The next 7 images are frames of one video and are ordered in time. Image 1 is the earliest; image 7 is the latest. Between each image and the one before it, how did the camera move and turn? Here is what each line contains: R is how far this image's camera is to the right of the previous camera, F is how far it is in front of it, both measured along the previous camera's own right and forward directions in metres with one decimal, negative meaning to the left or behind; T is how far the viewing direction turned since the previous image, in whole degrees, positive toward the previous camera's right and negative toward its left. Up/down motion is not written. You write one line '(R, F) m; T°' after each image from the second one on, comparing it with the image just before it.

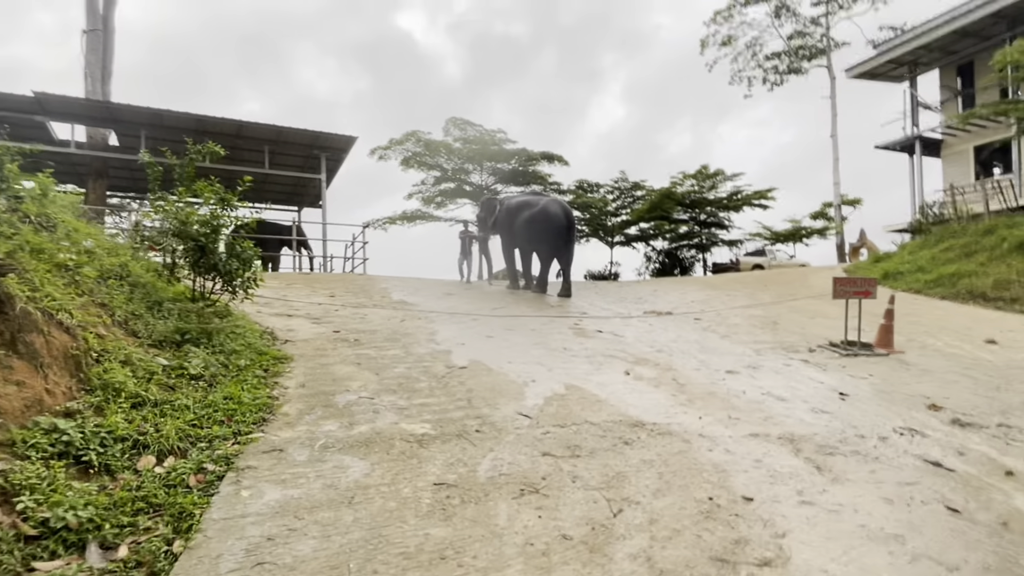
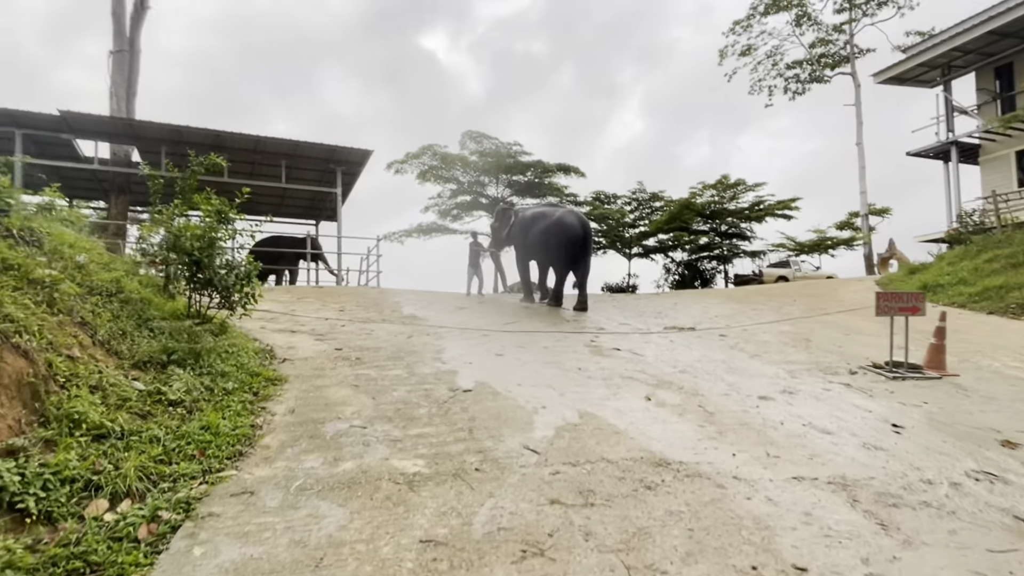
(+0.1, +0.4) m; -2°
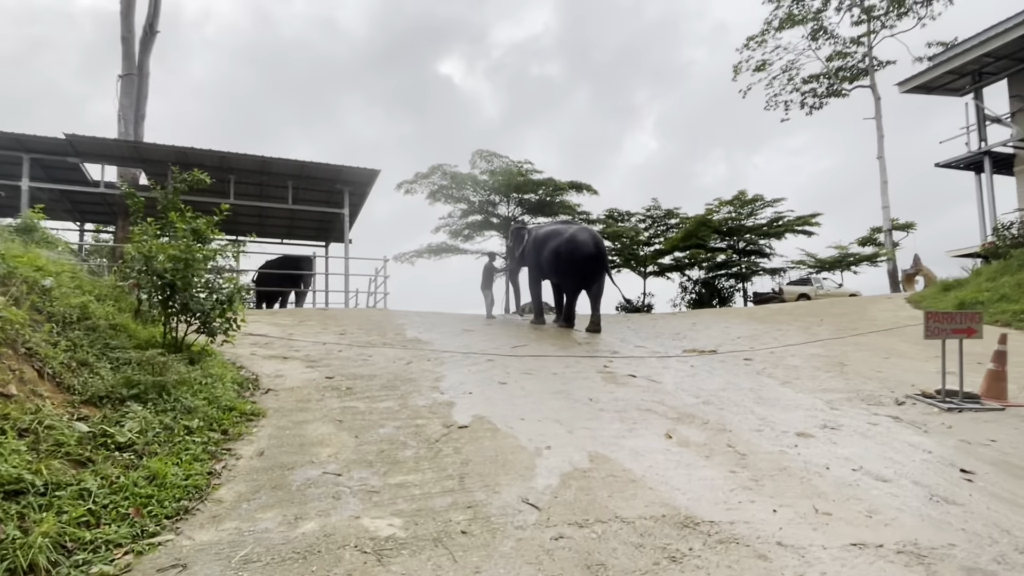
(+0.1, +0.5) m; -2°
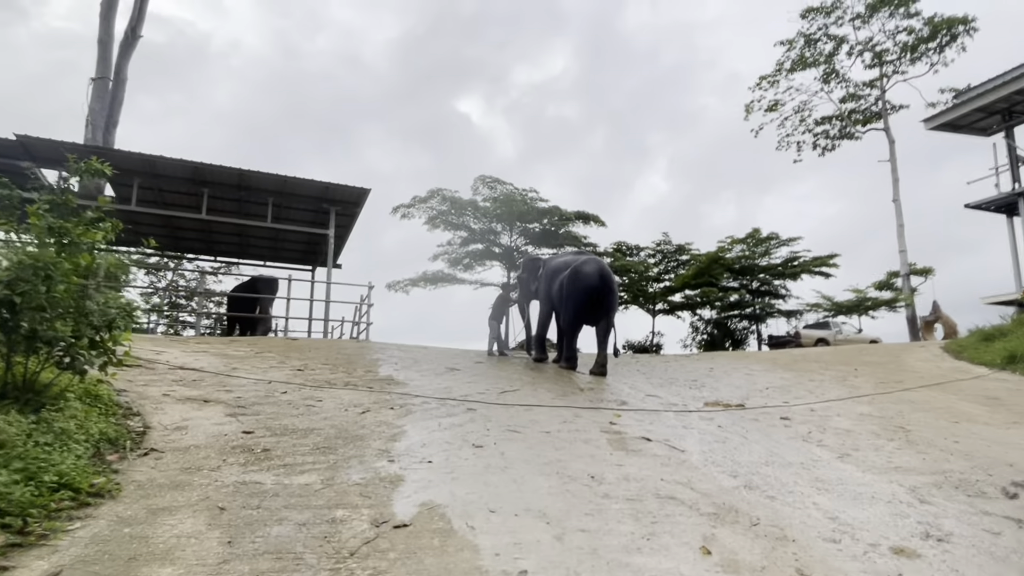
(+0.2, +1.2) m; 0°
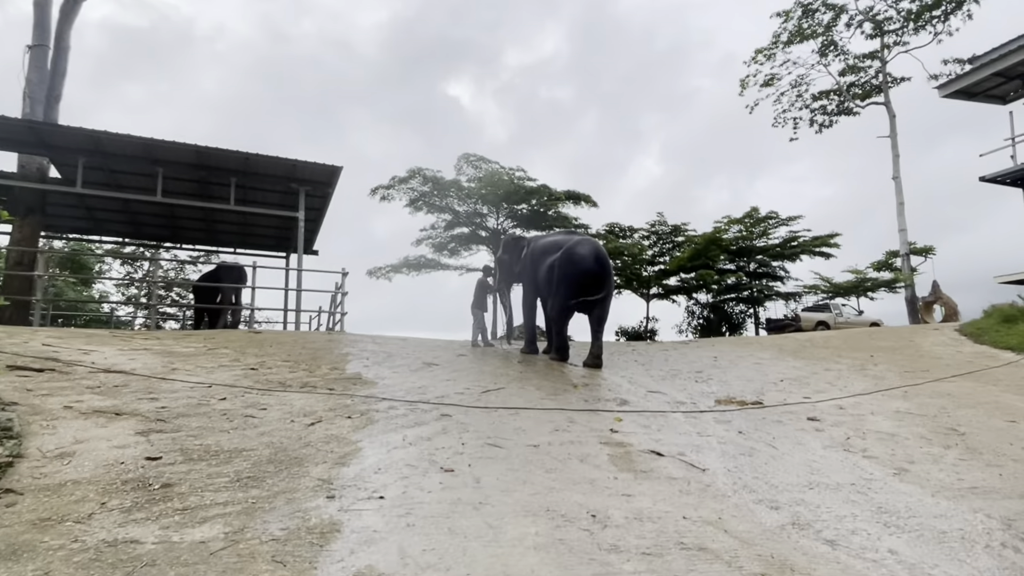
(+0.1, +0.9) m; +1°
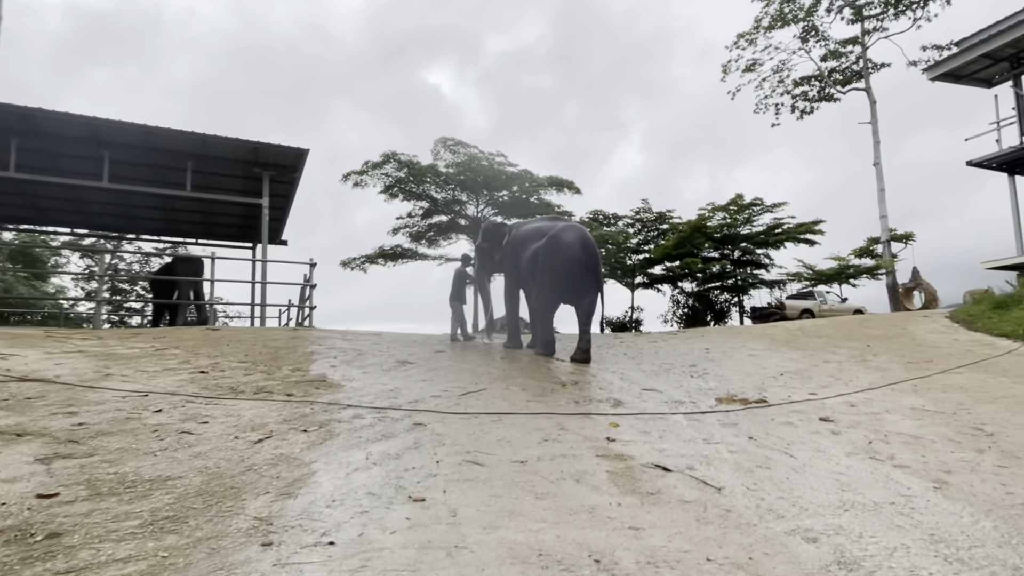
(0.0, +0.6) m; +2°
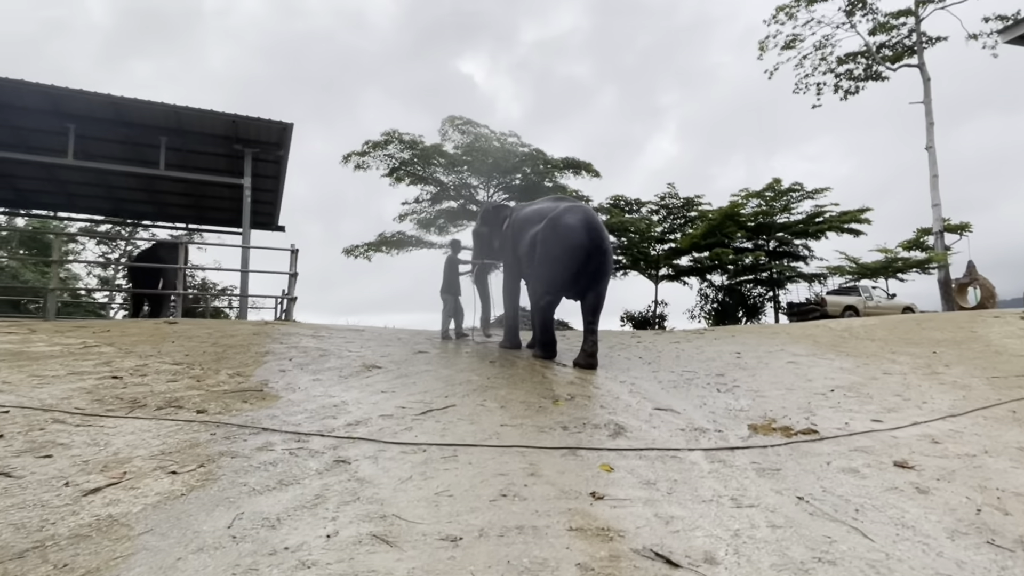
(+0.4, +1.1) m; -3°
